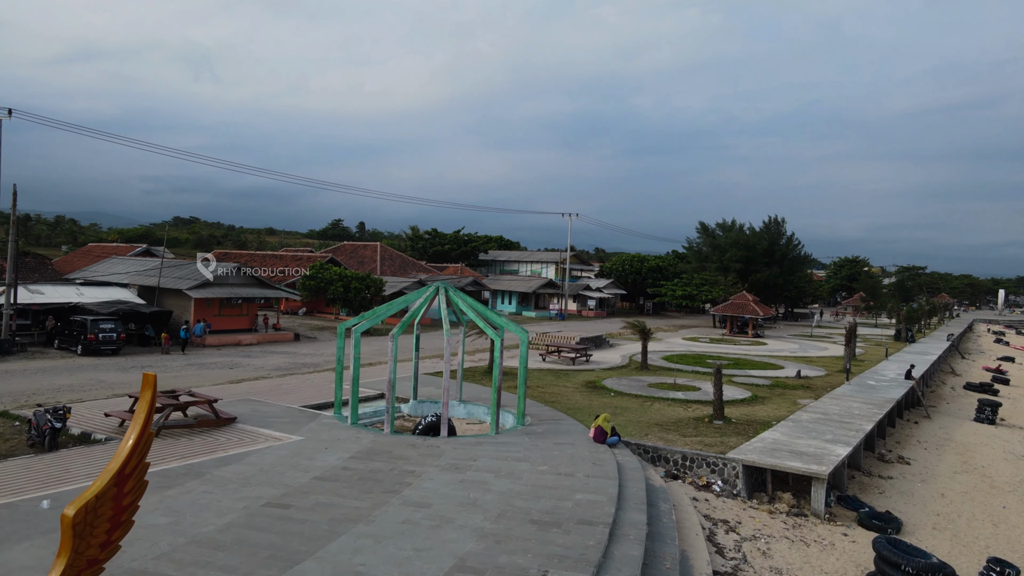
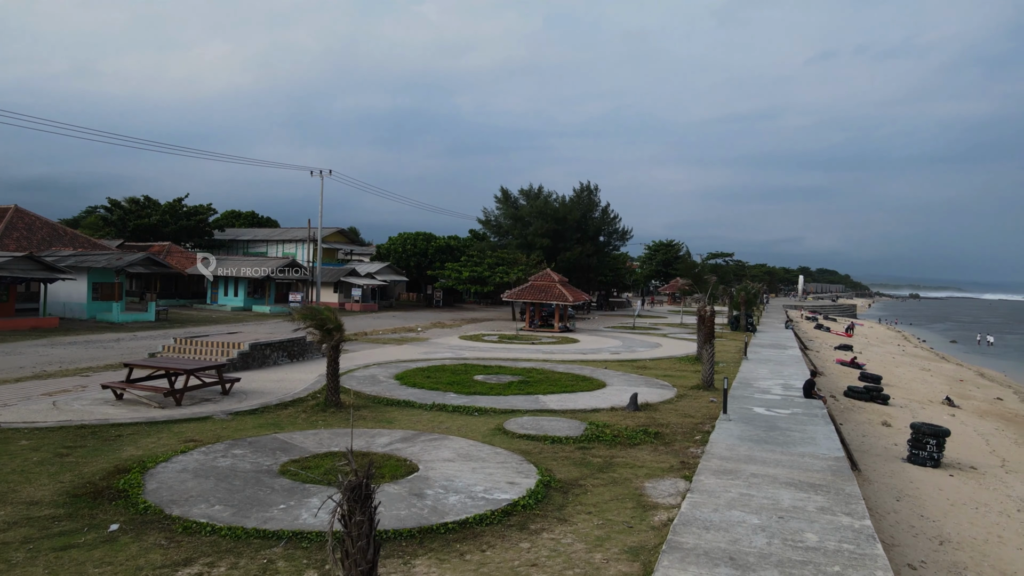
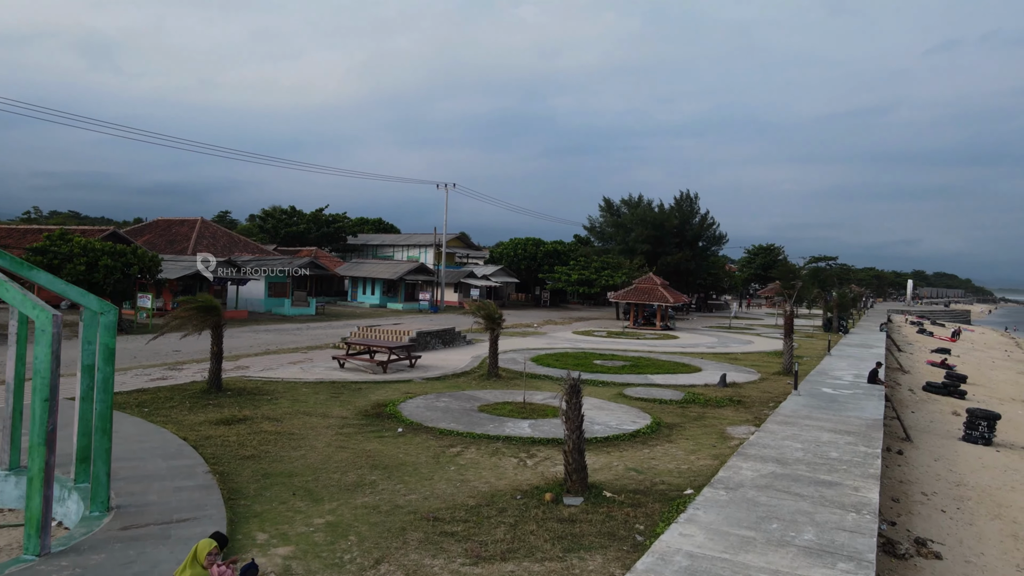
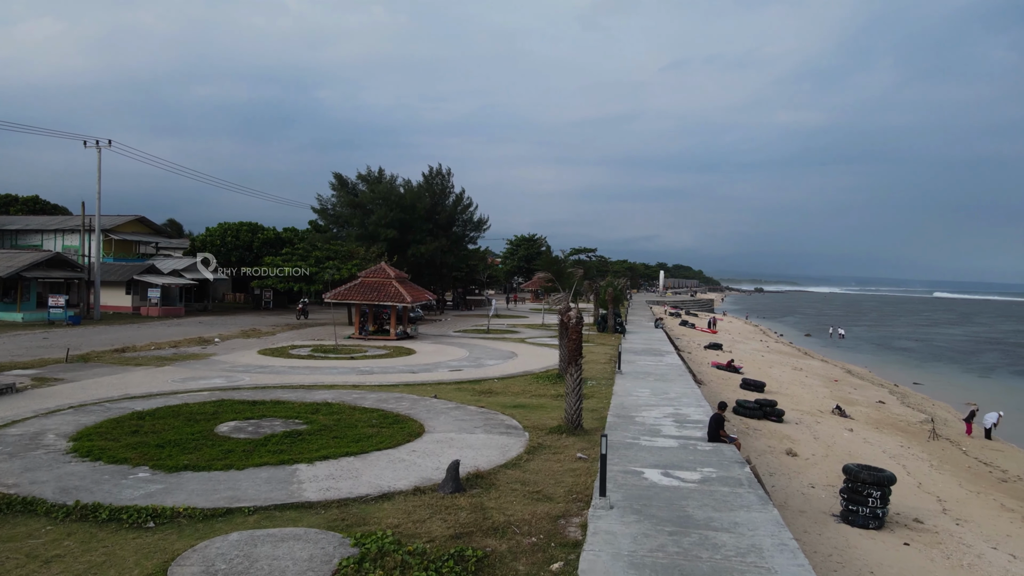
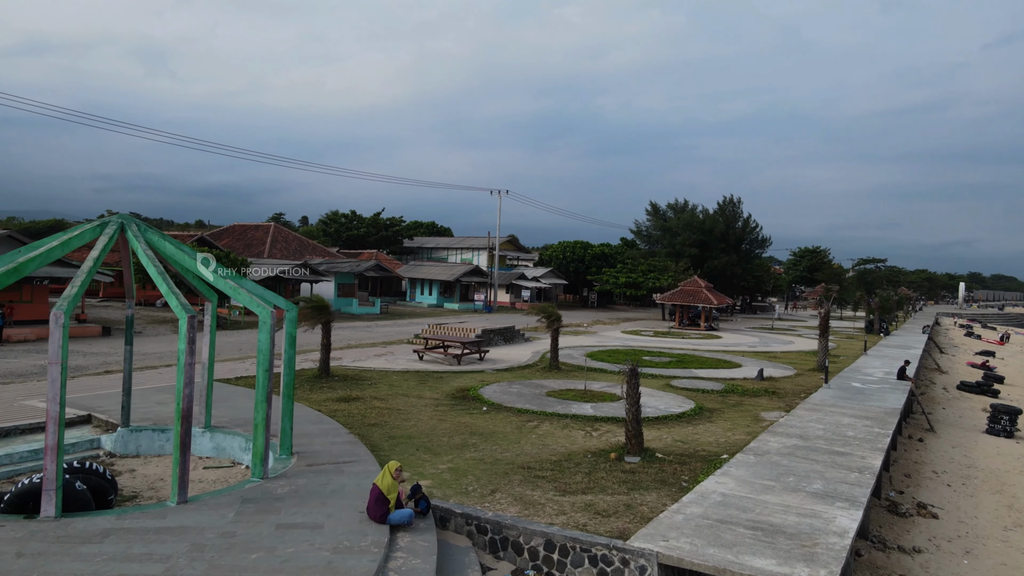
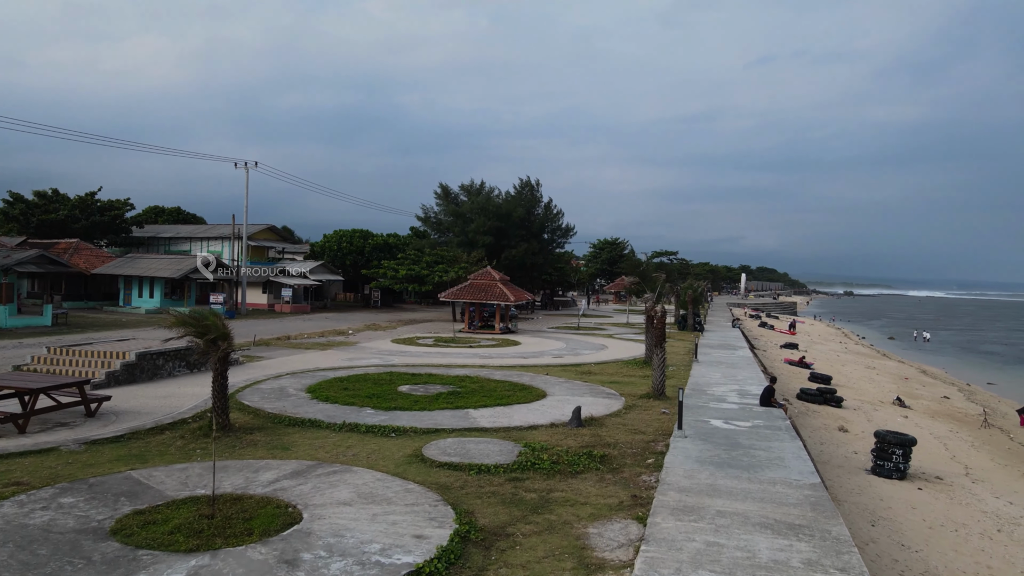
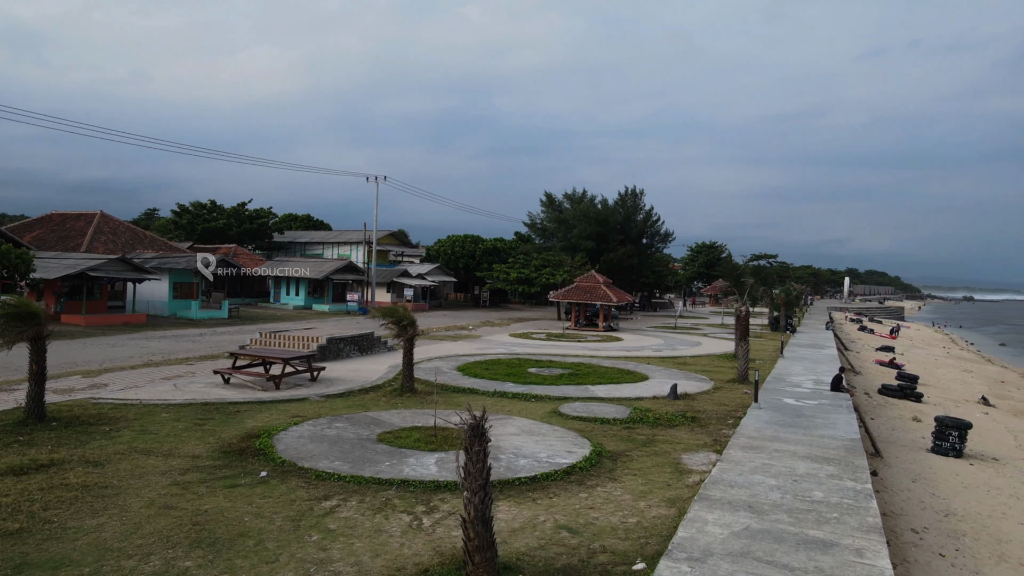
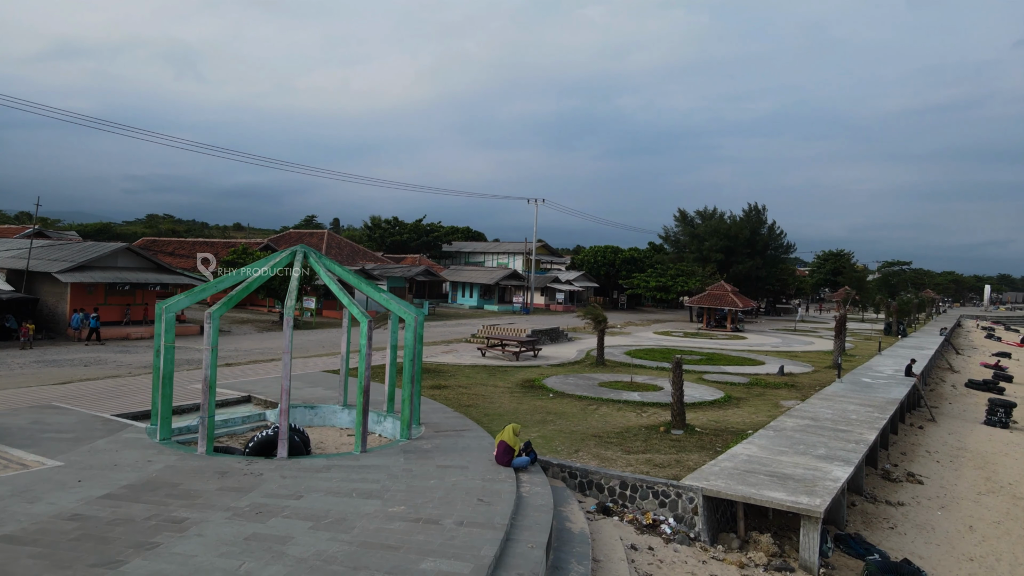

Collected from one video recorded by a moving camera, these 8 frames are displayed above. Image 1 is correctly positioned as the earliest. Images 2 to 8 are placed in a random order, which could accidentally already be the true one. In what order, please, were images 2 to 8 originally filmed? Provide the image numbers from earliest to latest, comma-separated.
8, 5, 3, 7, 2, 6, 4
